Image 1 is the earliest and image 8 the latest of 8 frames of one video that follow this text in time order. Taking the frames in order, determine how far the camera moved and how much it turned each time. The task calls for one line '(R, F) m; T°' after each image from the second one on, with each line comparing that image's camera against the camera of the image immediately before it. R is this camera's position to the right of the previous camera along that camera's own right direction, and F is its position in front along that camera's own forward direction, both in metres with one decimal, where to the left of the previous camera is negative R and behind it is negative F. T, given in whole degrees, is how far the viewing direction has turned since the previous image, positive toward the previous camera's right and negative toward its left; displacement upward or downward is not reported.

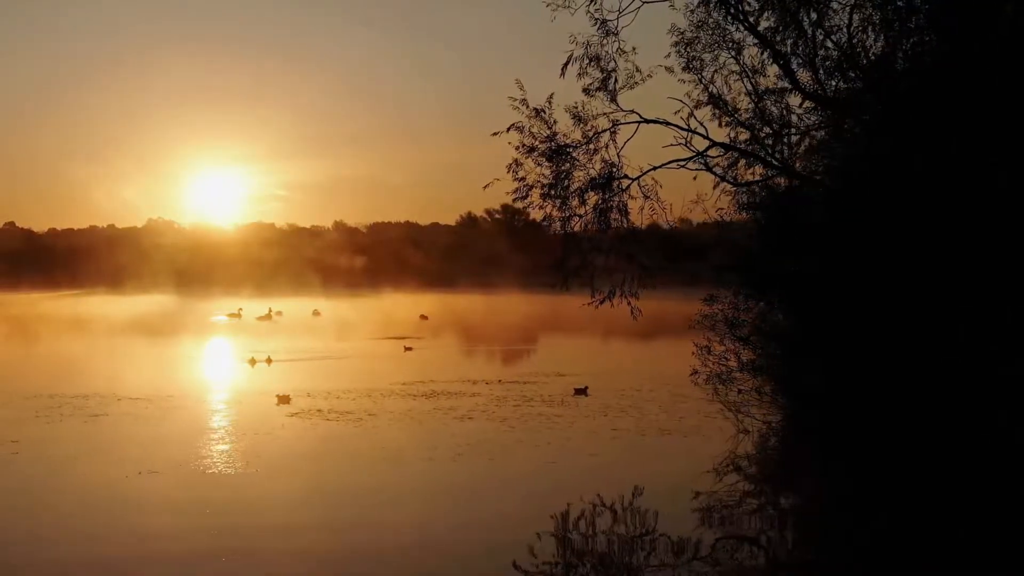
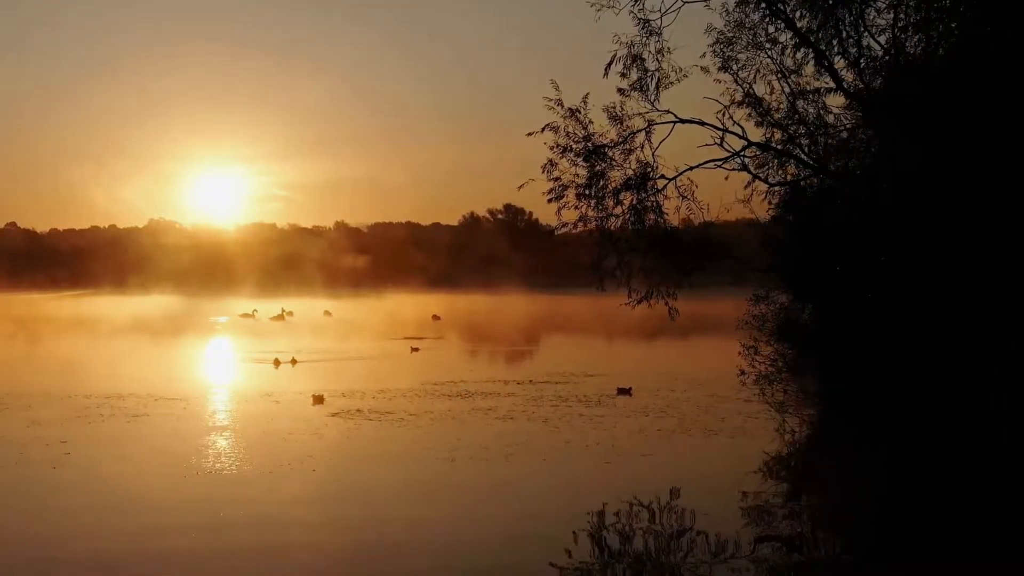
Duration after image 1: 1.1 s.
(-0.4, 0.0) m; 0°
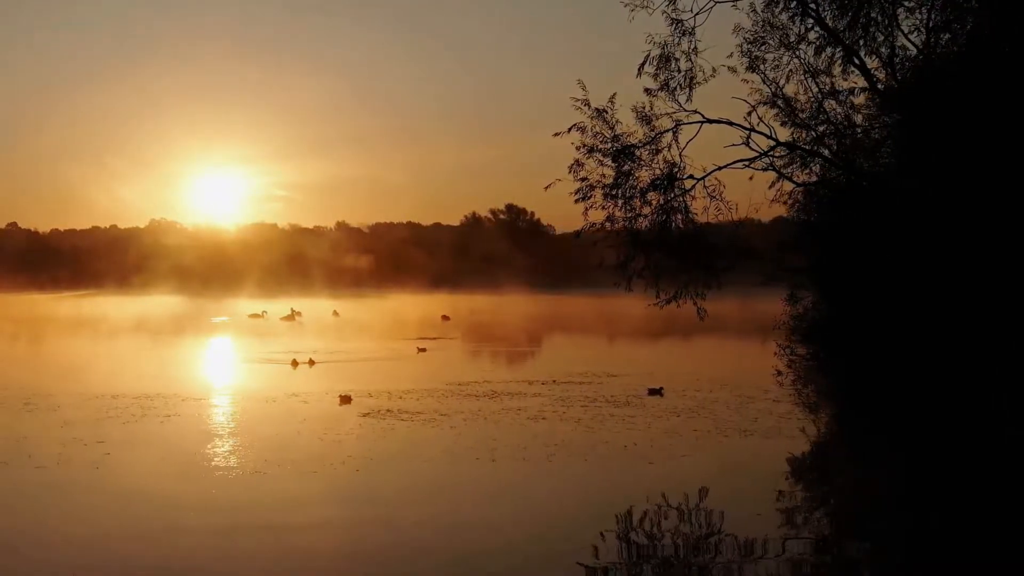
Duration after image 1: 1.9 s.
(-0.3, 0.0) m; 0°
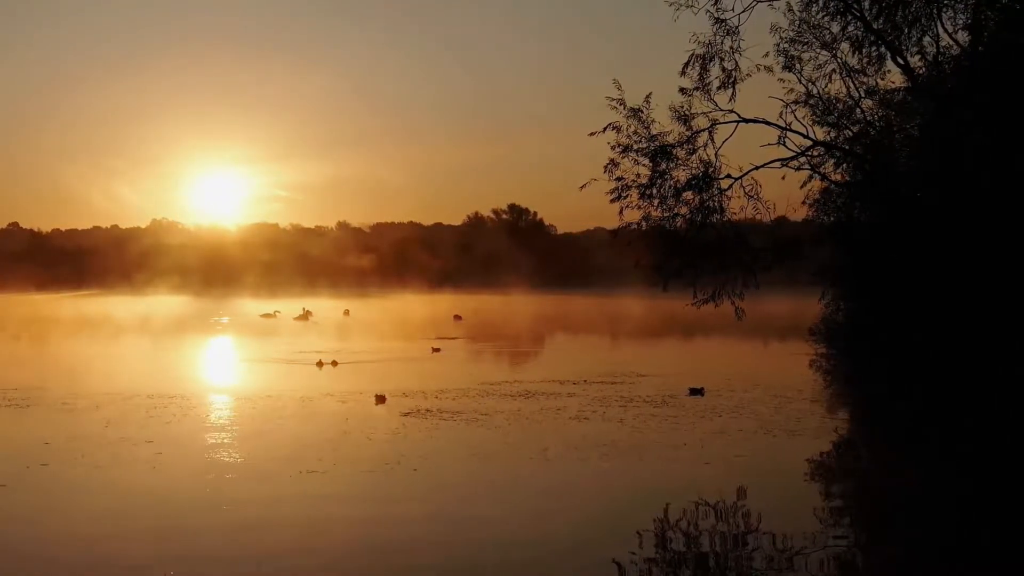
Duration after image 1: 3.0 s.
(-0.4, 0.0) m; 0°
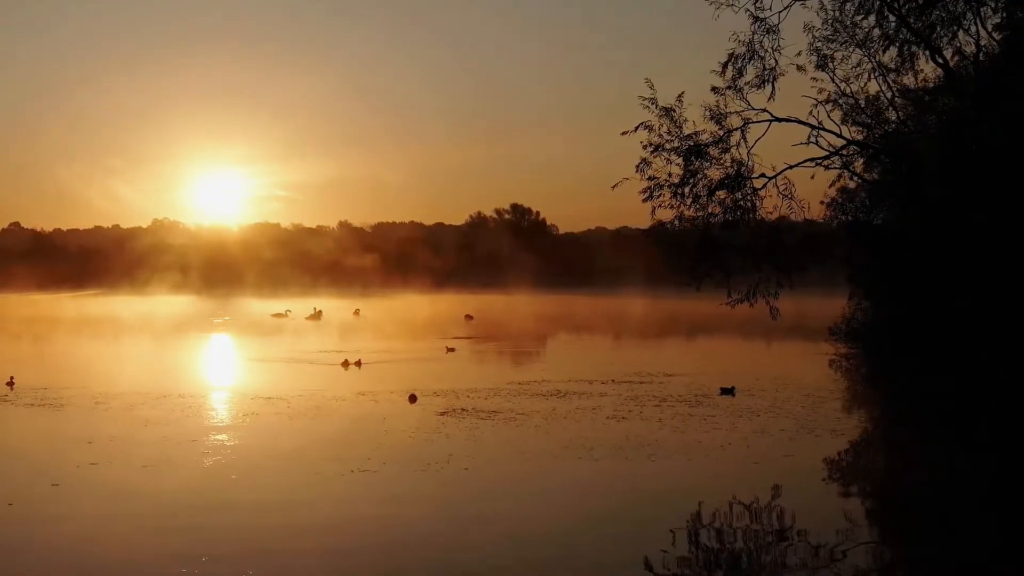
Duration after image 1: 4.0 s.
(-0.3, 0.0) m; 0°
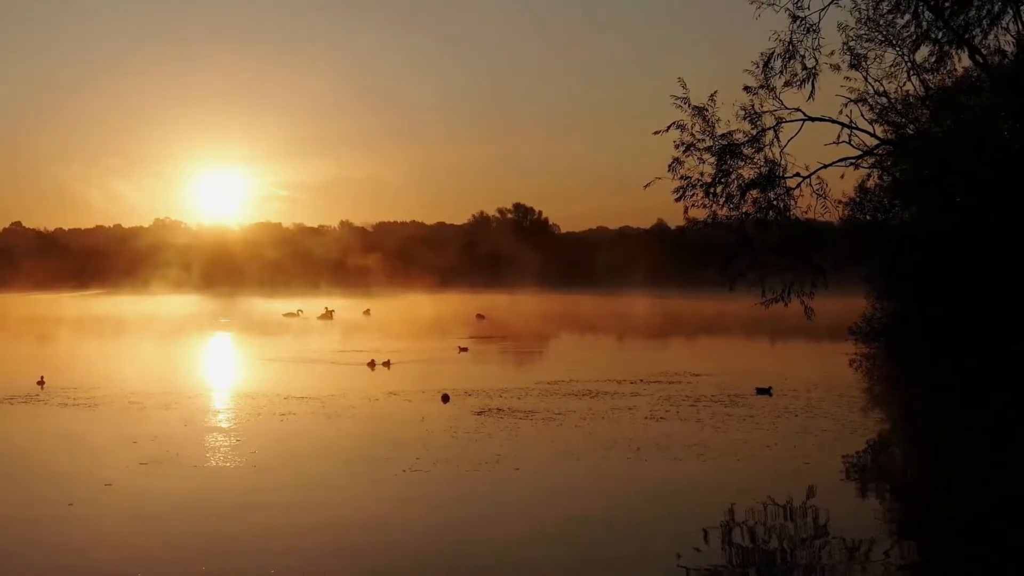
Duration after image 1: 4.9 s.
(-0.3, 0.0) m; 0°
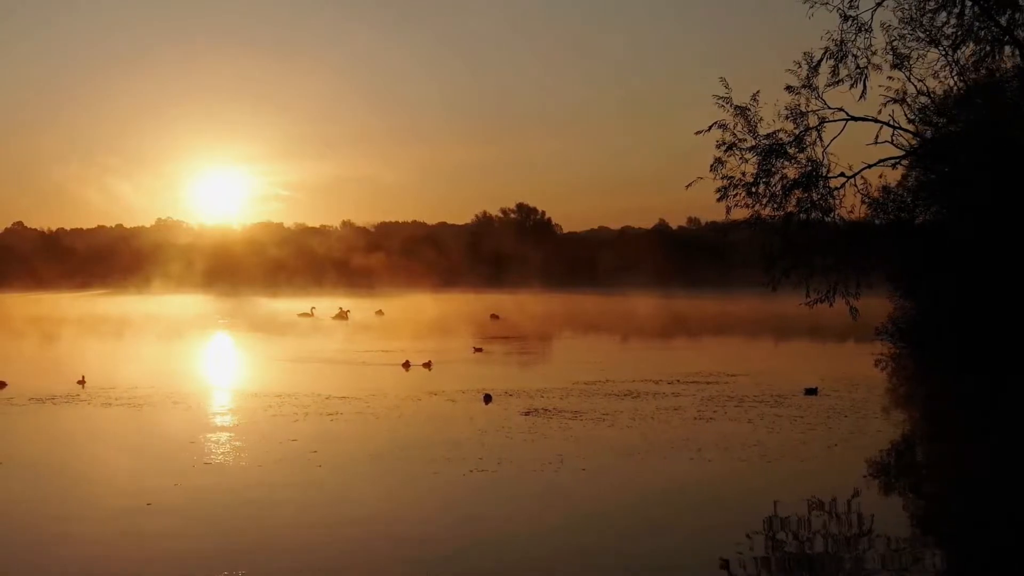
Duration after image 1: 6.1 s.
(-0.4, 0.0) m; 0°
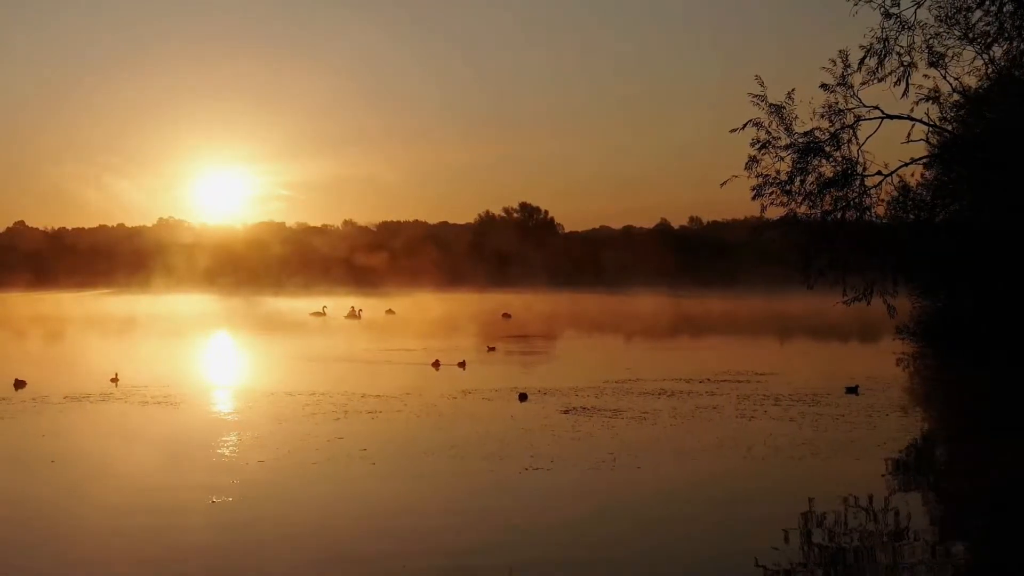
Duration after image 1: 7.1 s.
(-0.3, 0.0) m; 0°
